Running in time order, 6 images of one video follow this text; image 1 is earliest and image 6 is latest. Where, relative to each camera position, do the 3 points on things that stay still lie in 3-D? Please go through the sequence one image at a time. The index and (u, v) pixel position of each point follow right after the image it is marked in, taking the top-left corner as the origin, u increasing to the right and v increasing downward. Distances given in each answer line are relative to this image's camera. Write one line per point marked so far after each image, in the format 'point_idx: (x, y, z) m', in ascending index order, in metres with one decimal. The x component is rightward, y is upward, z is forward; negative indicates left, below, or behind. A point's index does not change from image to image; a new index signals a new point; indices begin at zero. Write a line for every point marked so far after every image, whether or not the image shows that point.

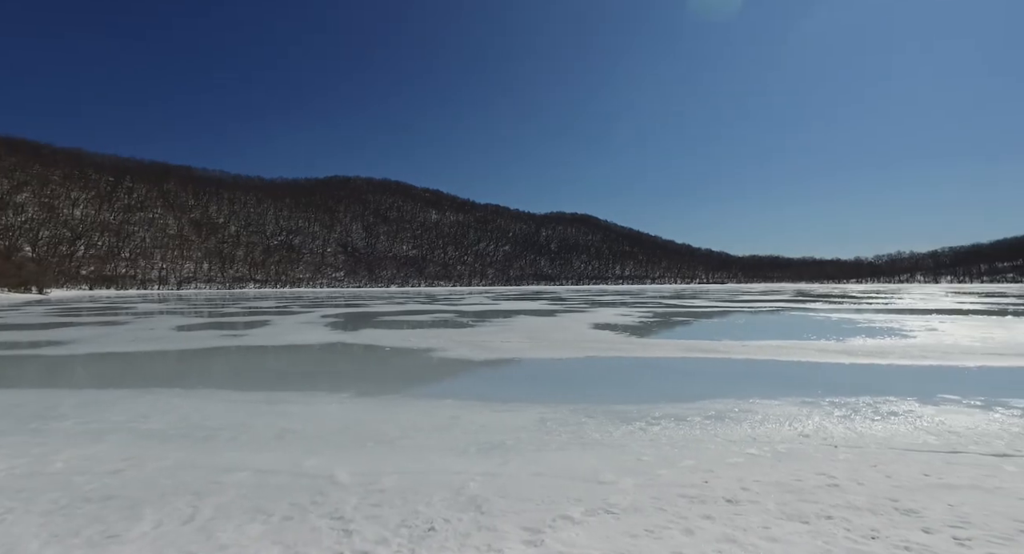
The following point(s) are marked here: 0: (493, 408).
0: (-0.6, -2.3, +8.3) m
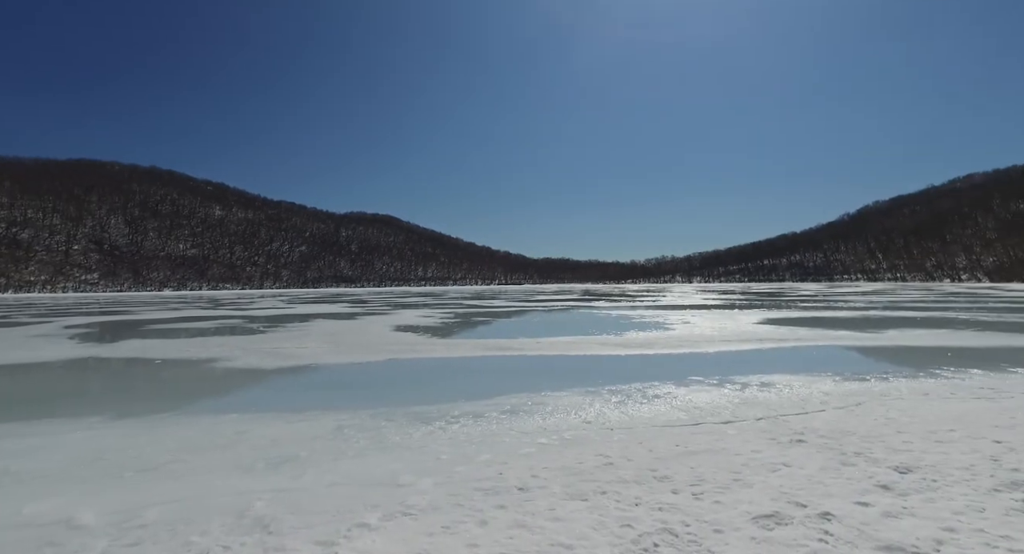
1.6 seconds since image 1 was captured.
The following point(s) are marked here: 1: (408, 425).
0: (-3.6, -2.3, +7.7) m
1: (-1.5, -2.2, +7.1) m
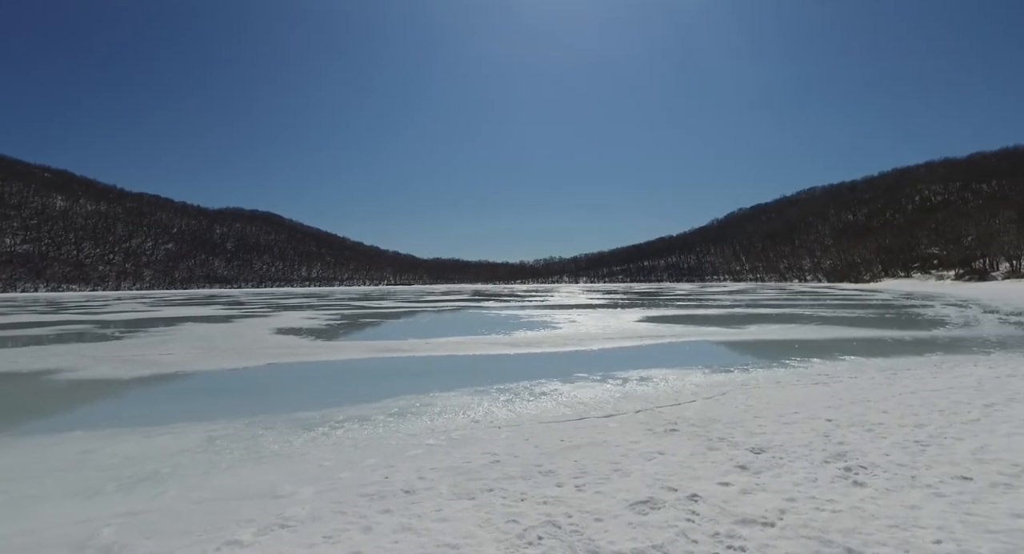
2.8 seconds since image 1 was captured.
0: (-5.2, -2.3, +7.0) m
1: (-3.0, -2.2, +6.7) m
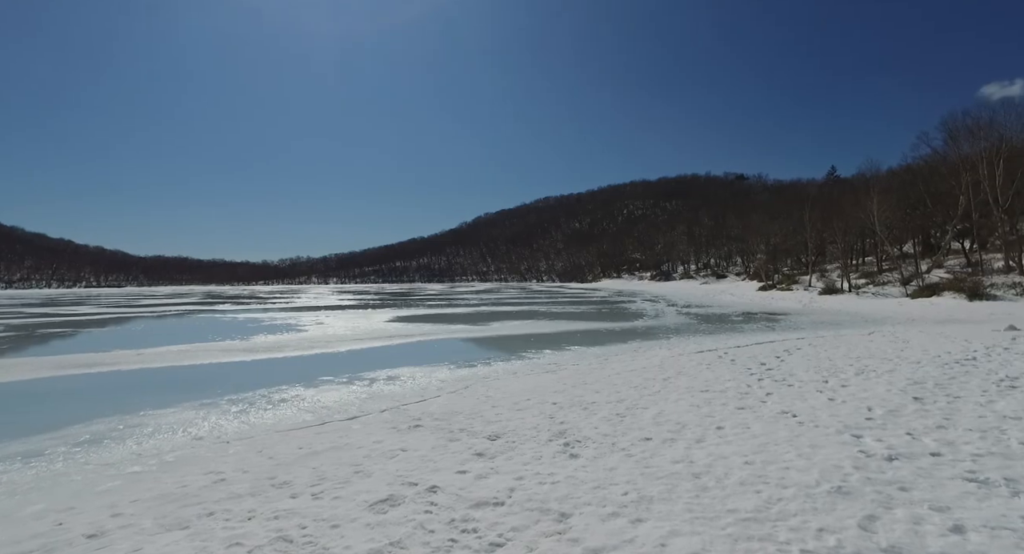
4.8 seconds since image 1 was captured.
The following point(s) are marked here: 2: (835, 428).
0: (-8.3, -2.3, +4.8) m
1: (-6.1, -2.2, +5.2) m
2: (+4.0, -1.9, +6.0) m
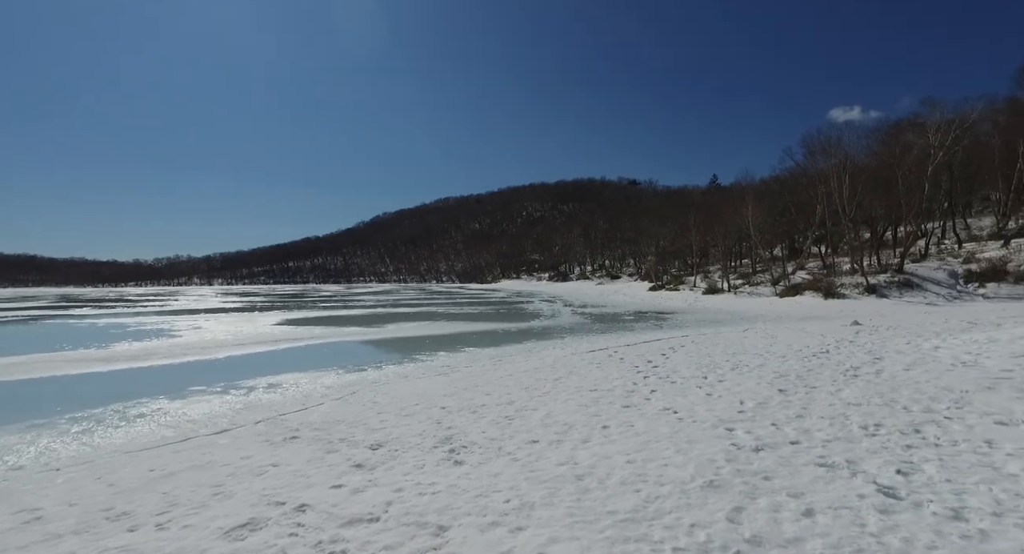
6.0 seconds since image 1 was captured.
0: (-9.4, -2.3, +3.7) m
1: (-7.3, -2.2, +4.3) m
2: (+2.7, -2.0, +6.4) m
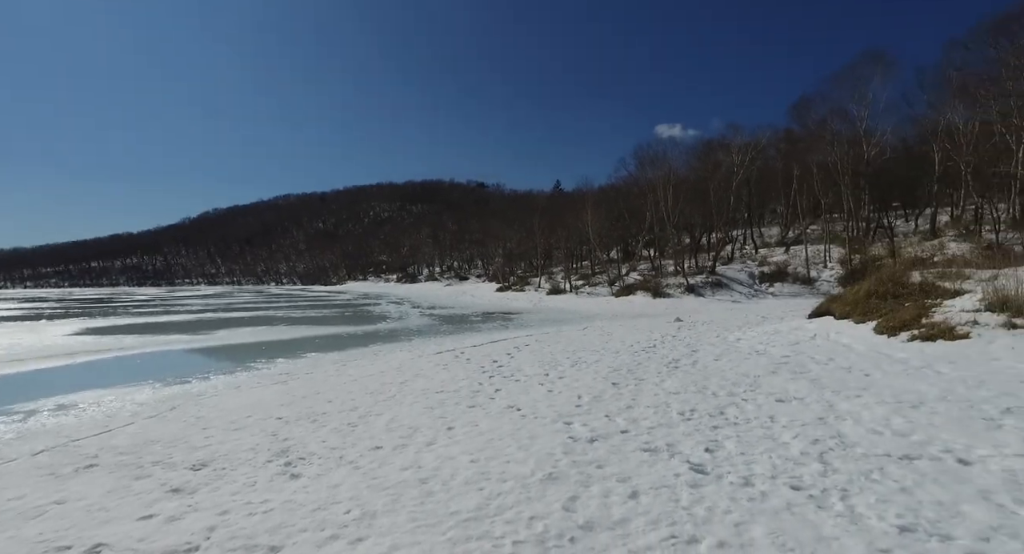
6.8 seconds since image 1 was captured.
0: (-10.4, -2.4, +1.3) m
1: (-8.6, -2.3, +2.4) m
2: (+0.7, -2.0, +6.8) m
